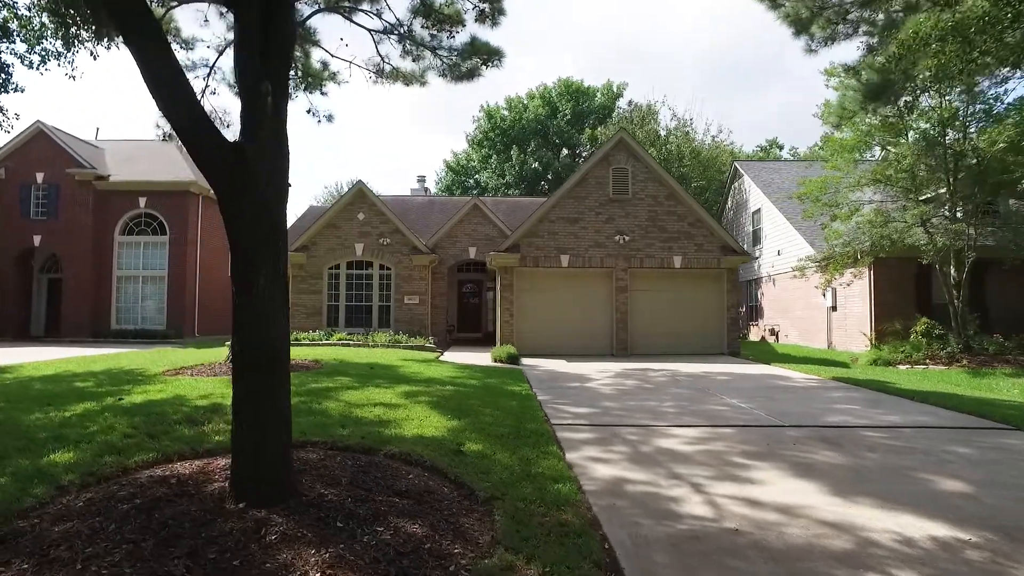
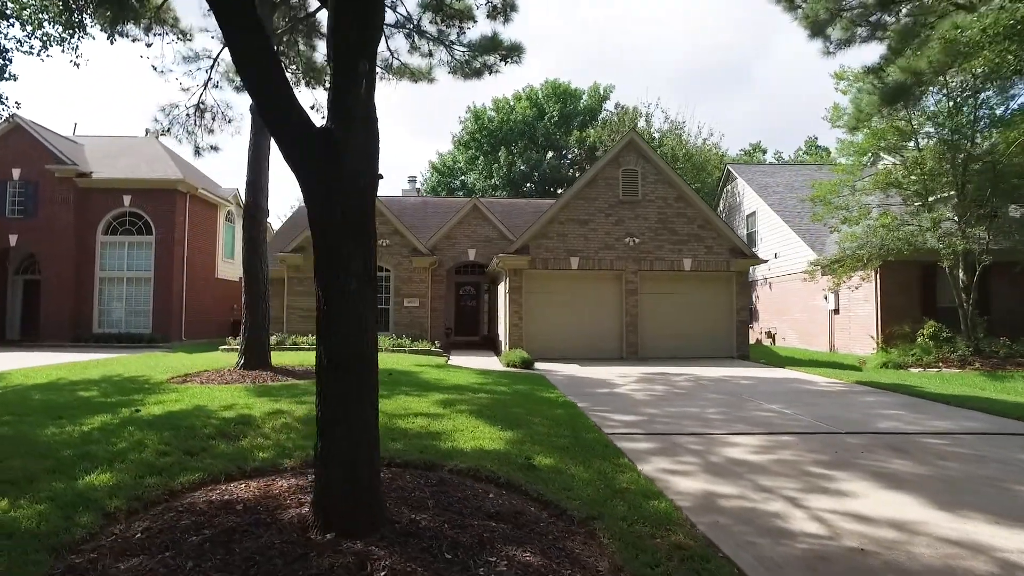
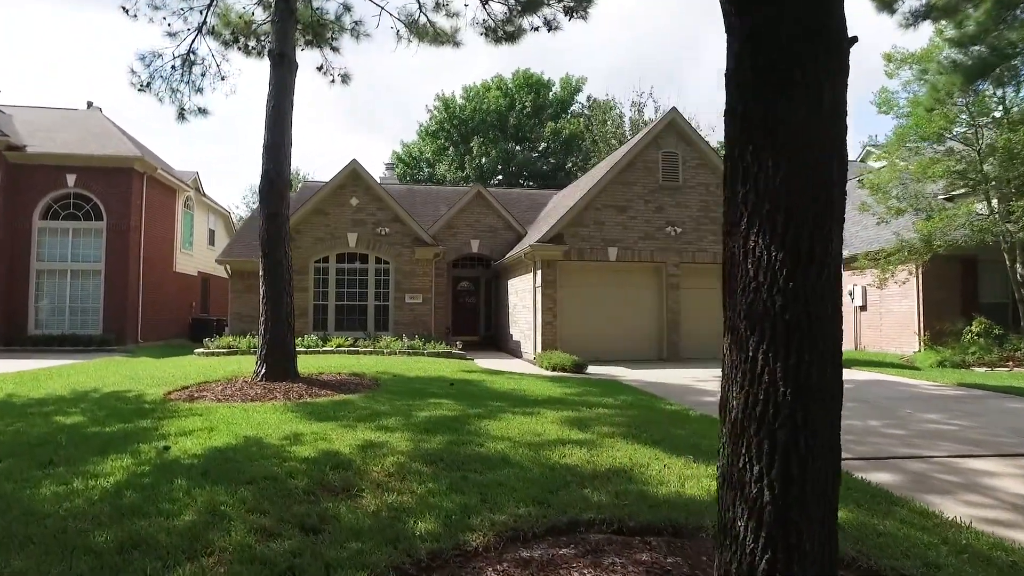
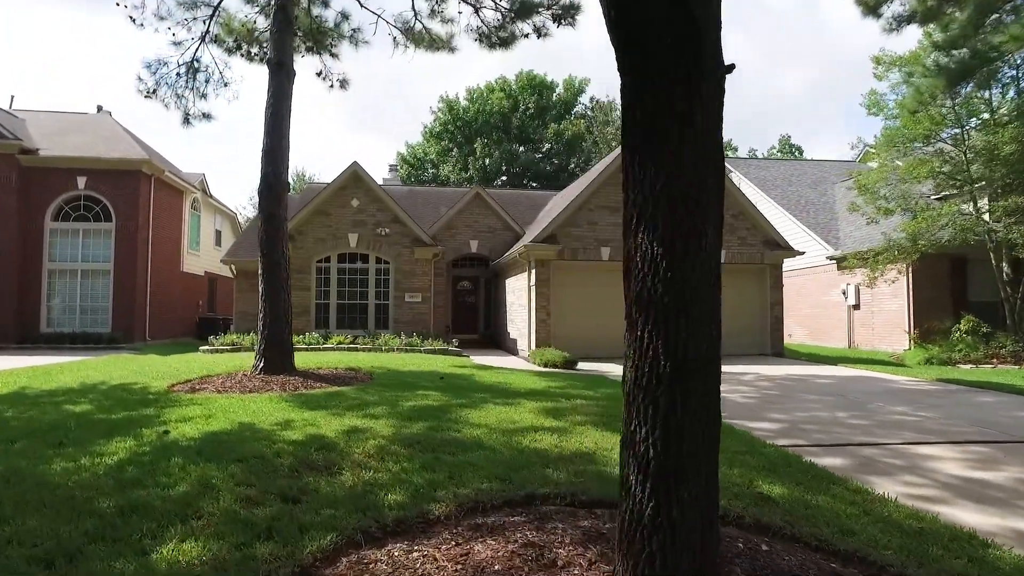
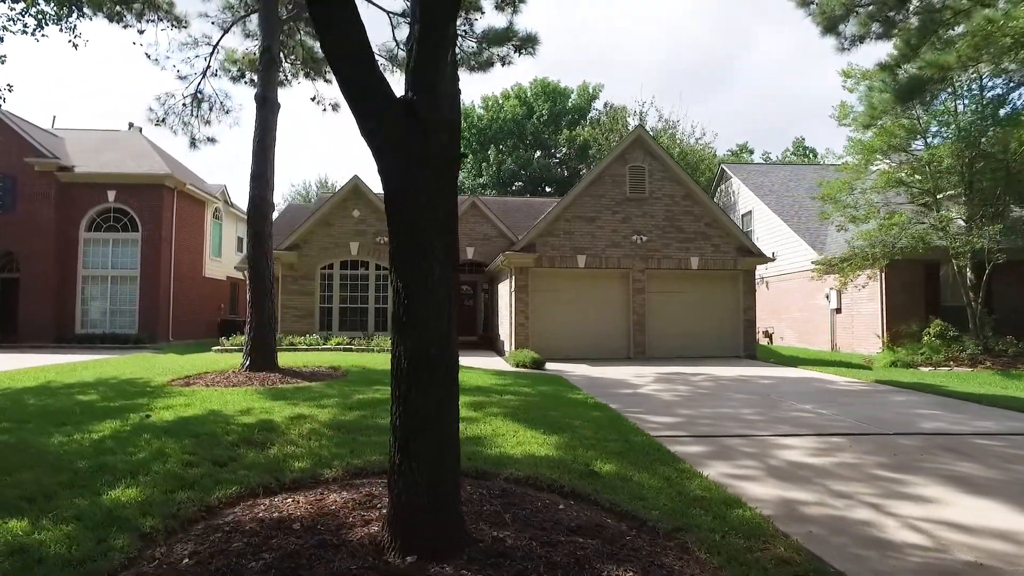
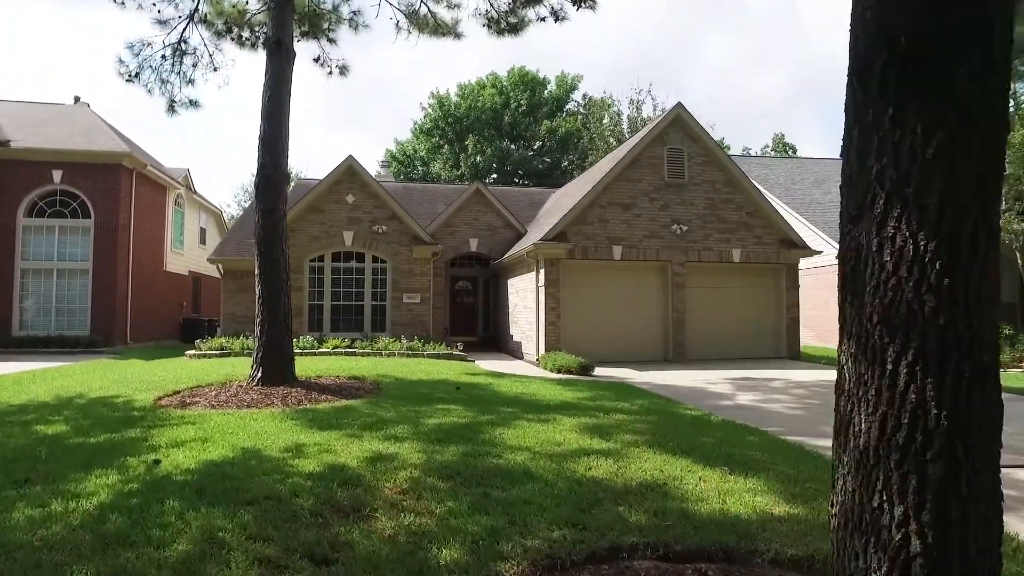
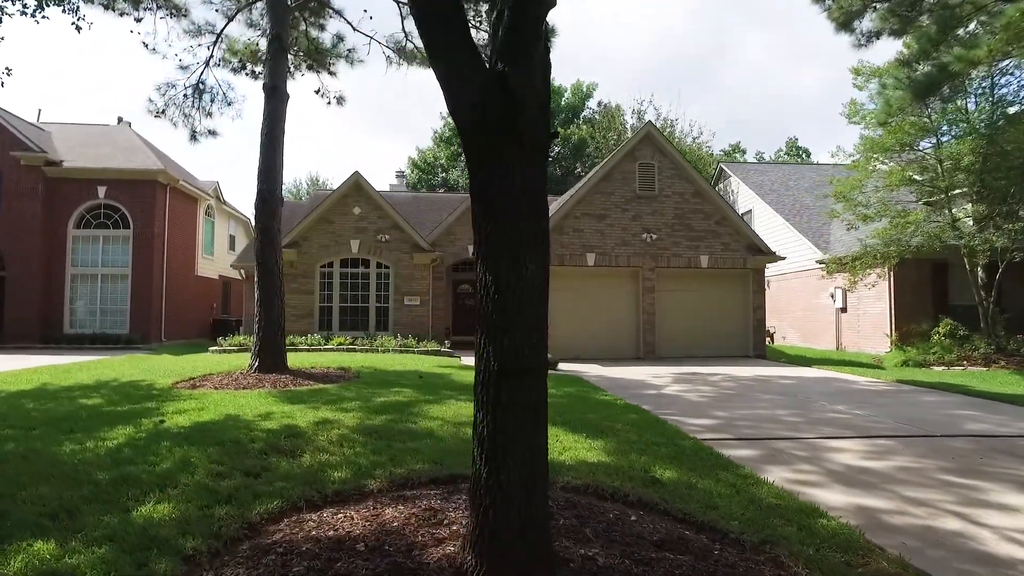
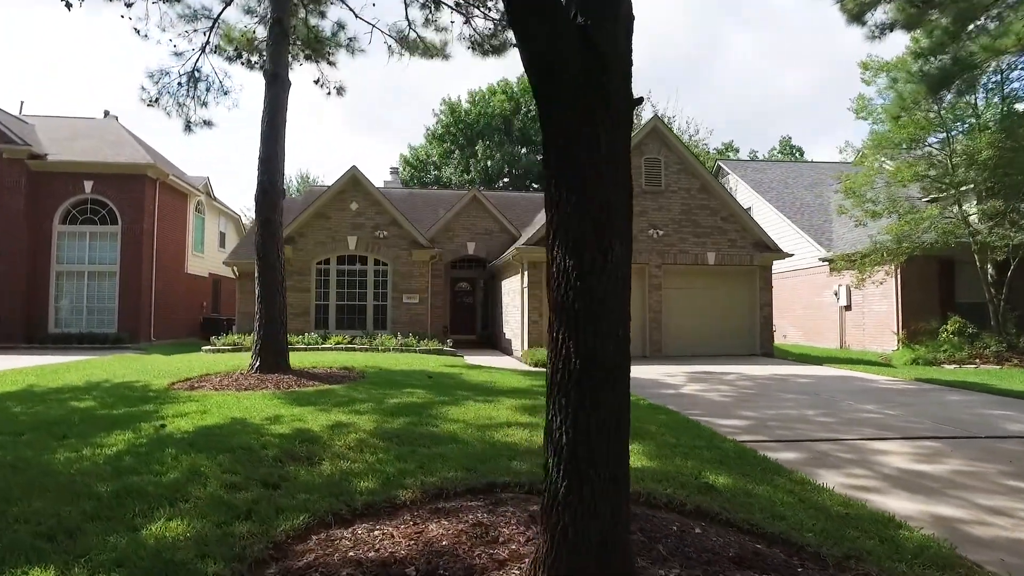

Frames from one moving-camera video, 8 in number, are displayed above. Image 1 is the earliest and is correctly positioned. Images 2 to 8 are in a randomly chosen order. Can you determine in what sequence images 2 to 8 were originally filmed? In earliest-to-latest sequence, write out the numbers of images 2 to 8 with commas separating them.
2, 5, 7, 8, 4, 3, 6
